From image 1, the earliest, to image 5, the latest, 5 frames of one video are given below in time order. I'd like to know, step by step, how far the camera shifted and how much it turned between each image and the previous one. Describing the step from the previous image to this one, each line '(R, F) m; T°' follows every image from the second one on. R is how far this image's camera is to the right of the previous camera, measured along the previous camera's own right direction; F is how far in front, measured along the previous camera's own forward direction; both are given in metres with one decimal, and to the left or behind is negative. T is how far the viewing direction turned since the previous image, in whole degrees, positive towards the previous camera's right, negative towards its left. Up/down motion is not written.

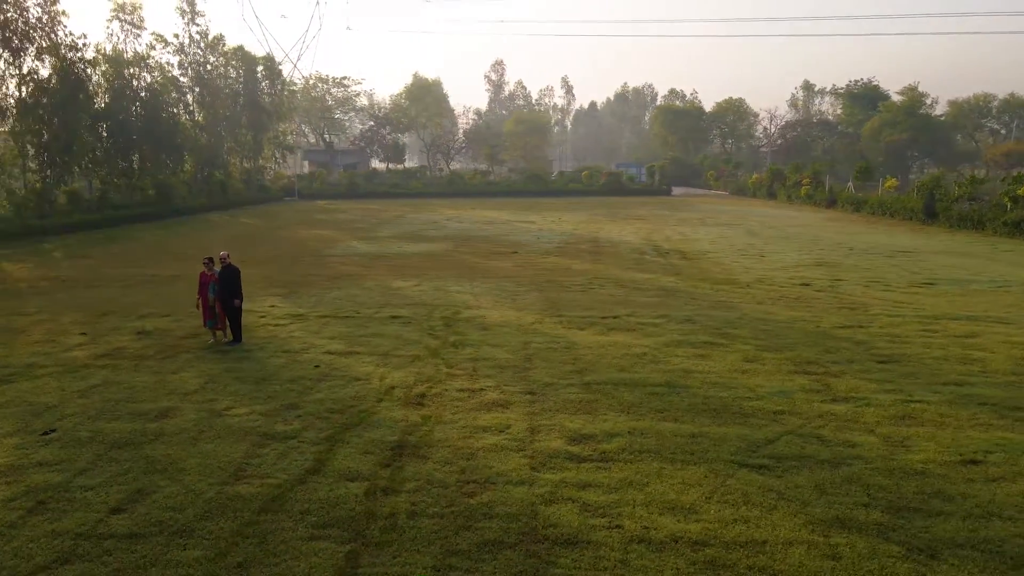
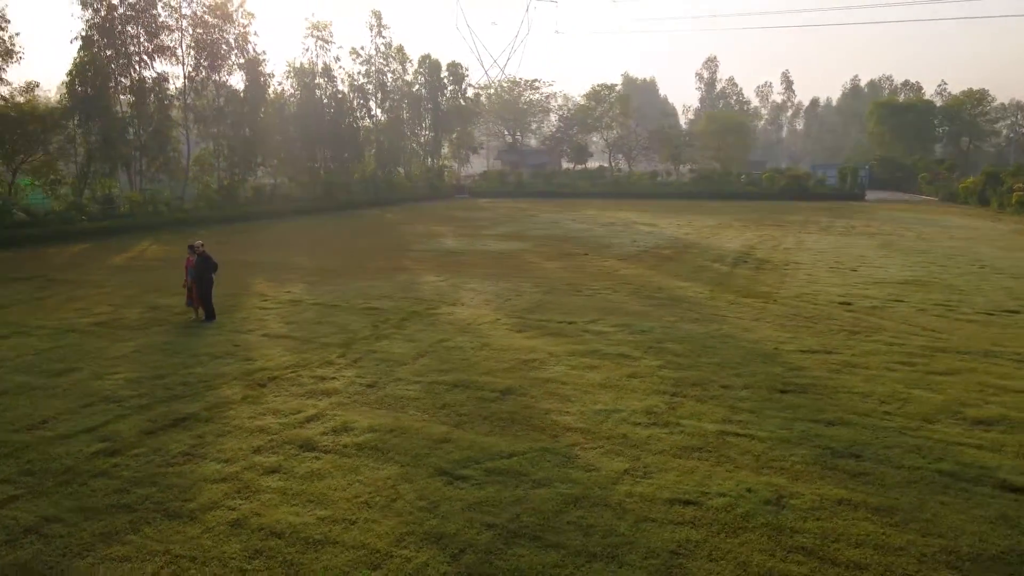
(+2.9, +0.3) m; -17°
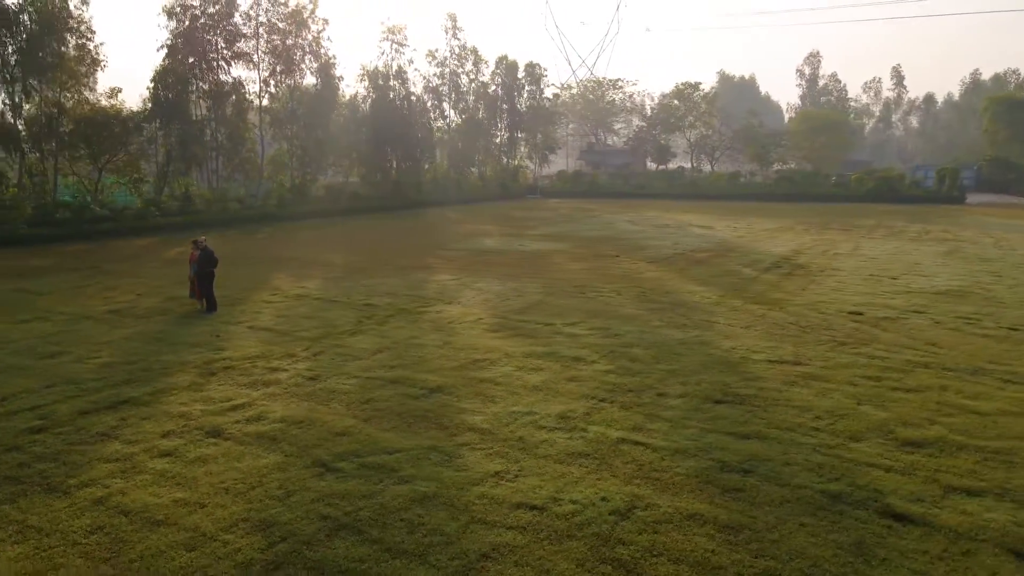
(+1.3, 0.0) m; -7°
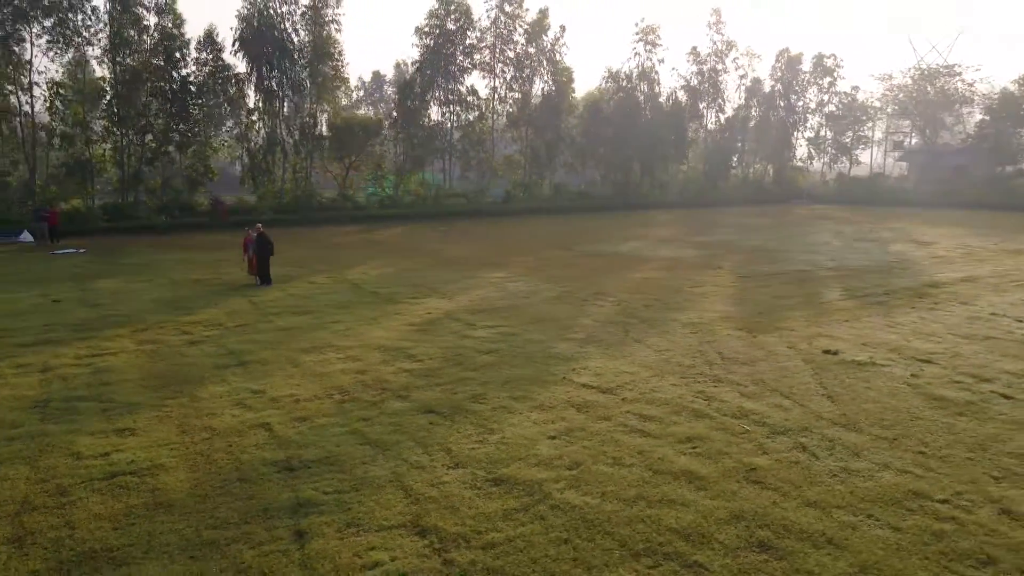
(+4.4, +0.9) m; -26°
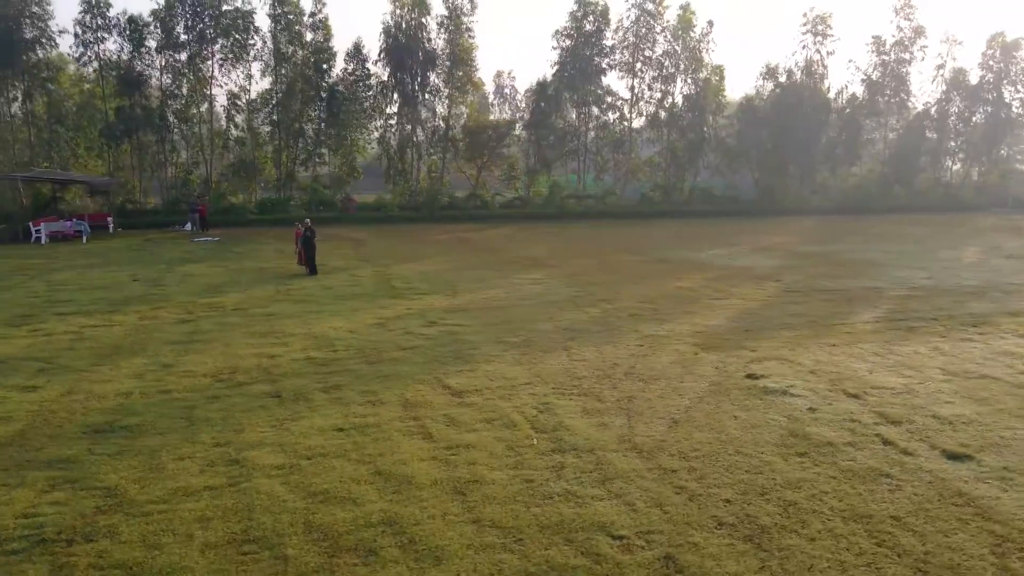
(+2.8, +0.3) m; -16°
